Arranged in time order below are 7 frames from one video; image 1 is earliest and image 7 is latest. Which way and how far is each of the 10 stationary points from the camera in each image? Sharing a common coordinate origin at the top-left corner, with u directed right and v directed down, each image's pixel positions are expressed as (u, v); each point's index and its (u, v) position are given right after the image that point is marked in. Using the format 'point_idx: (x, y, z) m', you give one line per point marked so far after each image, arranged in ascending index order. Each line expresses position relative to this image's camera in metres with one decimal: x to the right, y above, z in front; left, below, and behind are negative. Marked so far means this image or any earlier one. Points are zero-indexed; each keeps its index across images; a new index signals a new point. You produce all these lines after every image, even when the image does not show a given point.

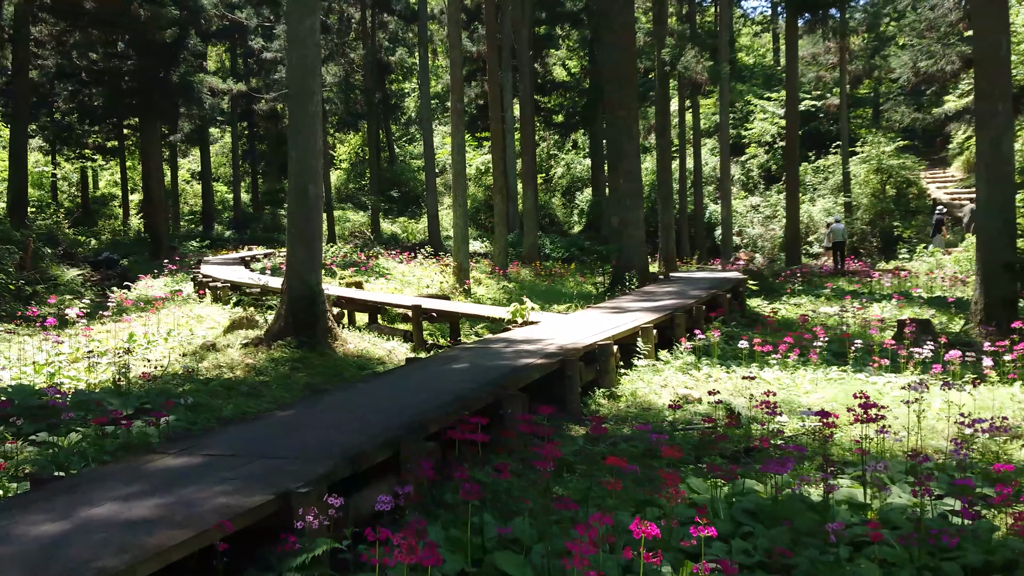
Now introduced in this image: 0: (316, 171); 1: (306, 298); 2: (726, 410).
0: (-1.8, +1.1, +8.6) m
1: (-1.8, -0.1, +8.5) m
2: (+1.4, -0.8, +5.9) m
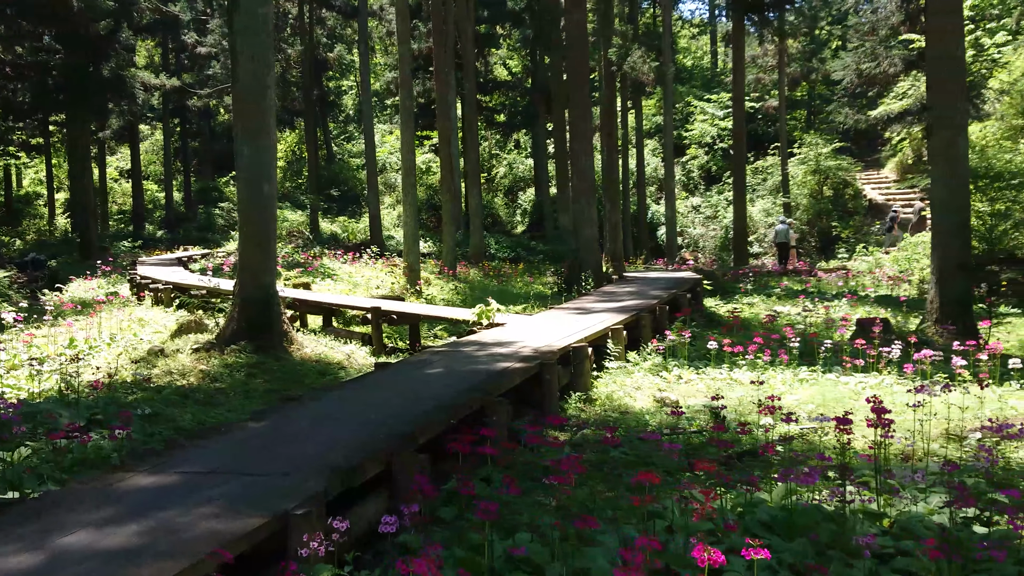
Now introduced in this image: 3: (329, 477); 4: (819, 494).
0: (-2.1, +1.0, +8.3) m
1: (-2.2, -0.1, +8.2) m
2: (+1.2, -0.8, +5.8) m
3: (-0.7, -0.7, +3.5) m
4: (+1.3, -0.8, +3.9) m
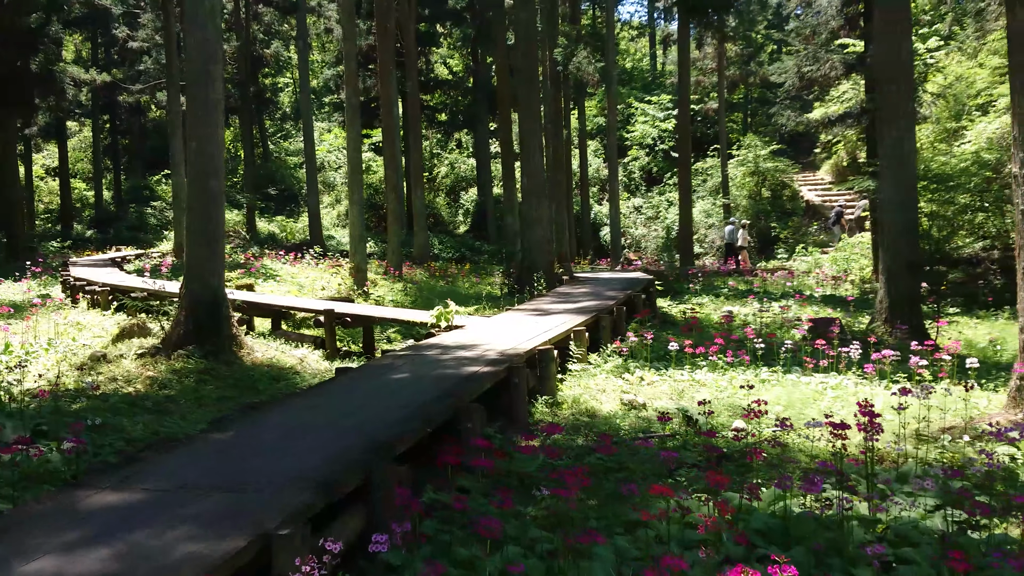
0: (-2.4, +1.0, +8.0) m
1: (-2.5, -0.1, +7.9) m
2: (+1.0, -0.8, +5.7) m
3: (-0.7, -0.7, +3.3) m
4: (+1.2, -0.9, +3.9) m
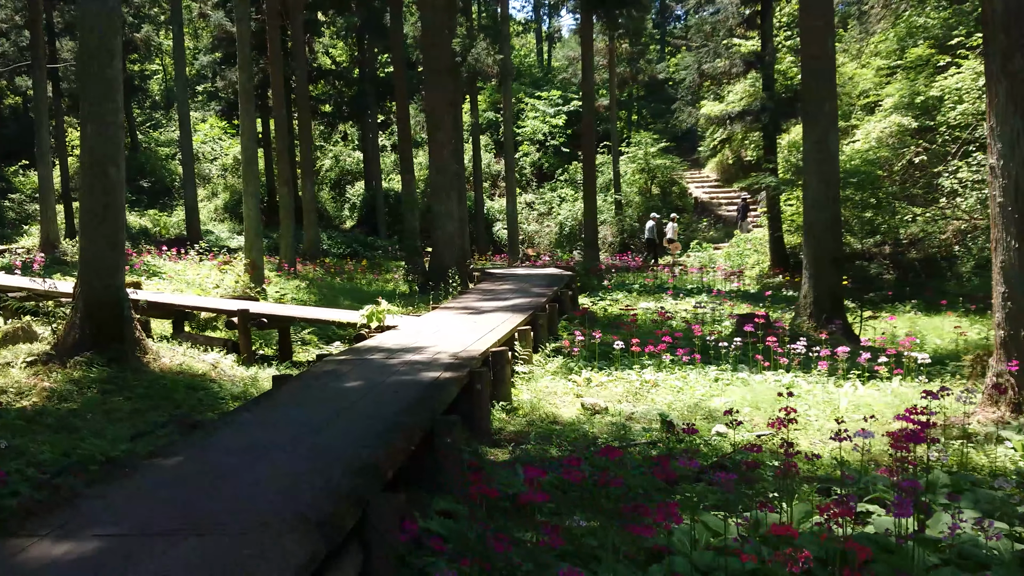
0: (-2.9, +1.0, +7.2) m
1: (-3.0, -0.1, +7.1) m
2: (+0.8, -0.8, +5.4) m
3: (-0.6, -0.7, +2.7) m
4: (+1.2, -0.8, +3.6) m
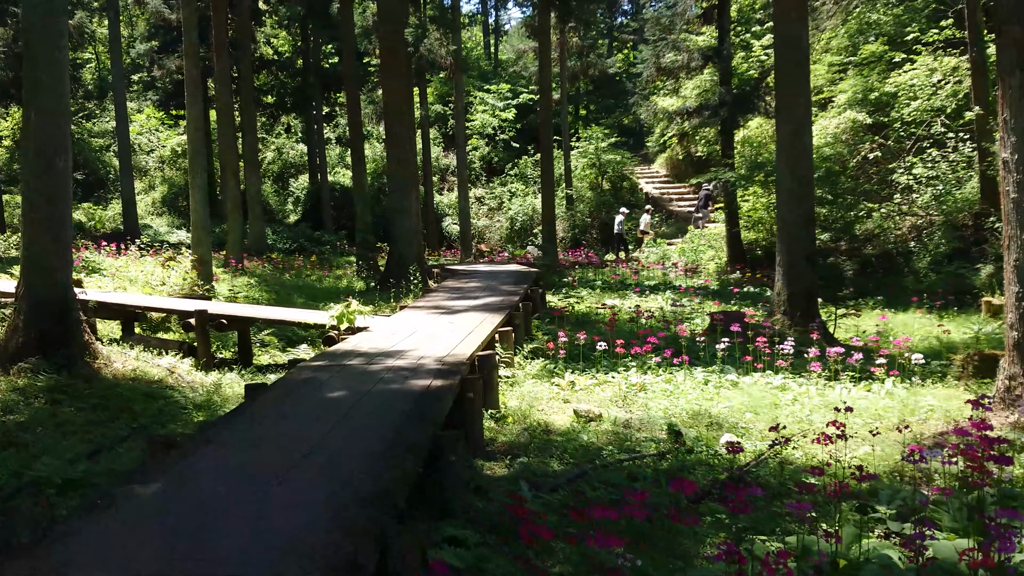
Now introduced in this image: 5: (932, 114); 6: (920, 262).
0: (-3.1, +1.0, +6.6) m
1: (-3.1, -0.1, +6.5) m
2: (+0.8, -0.8, +5.0) m
3: (-0.5, -0.7, +2.4) m
4: (+1.3, -0.9, +3.3) m
5: (+7.1, +2.9, +16.2) m
6: (+6.1, +0.4, +14.5) m
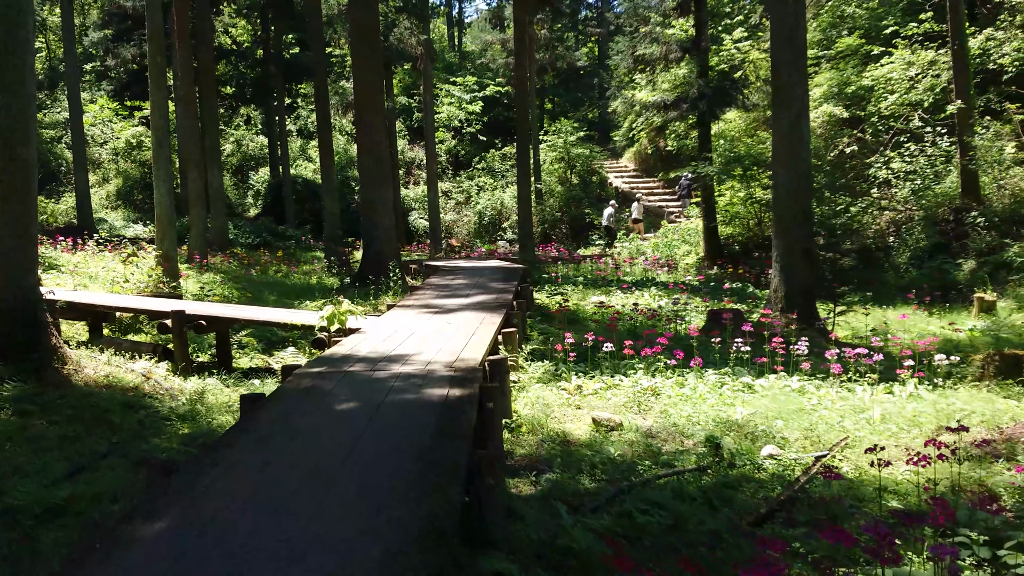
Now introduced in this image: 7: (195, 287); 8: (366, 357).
0: (-3.0, +1.0, +6.0) m
1: (-3.1, -0.1, +6.0) m
2: (+0.9, -0.8, +4.7) m
3: (-0.2, -0.7, +1.9) m
4: (+1.5, -0.9, +2.9) m
5: (+6.7, +3.0, +16.1) m
6: (+5.8, +0.5, +14.3) m
7: (-4.2, 0.0, +12.8) m
8: (-0.8, -0.4, +5.4) m
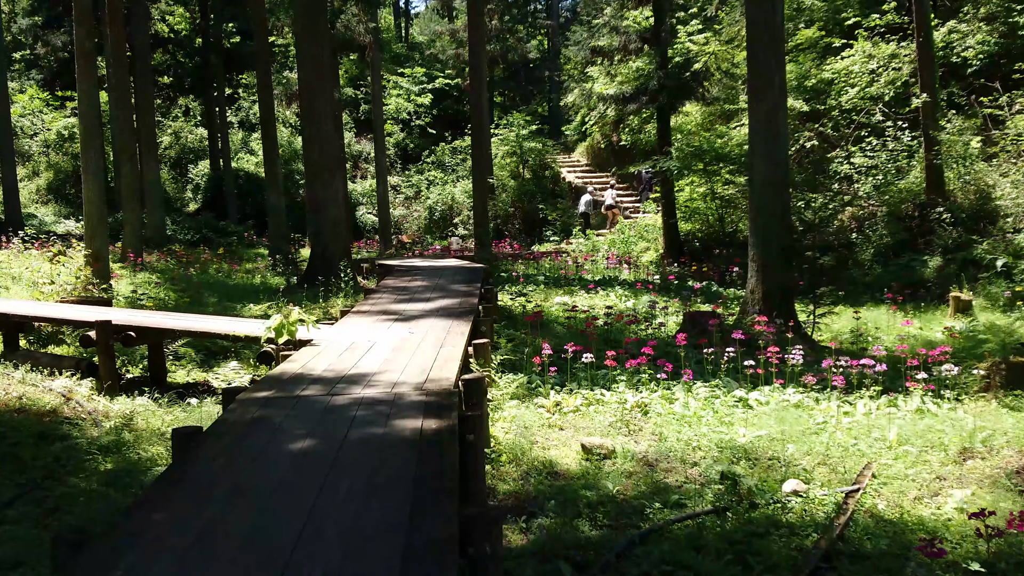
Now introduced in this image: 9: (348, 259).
0: (-3.2, +1.0, +5.2) m
1: (-3.2, -0.2, +5.1) m
2: (+0.8, -0.8, +4.1) m
3: (-0.1, -0.8, +1.3) m
4: (+1.5, -0.9, +2.4) m
5: (+5.9, +3.1, +15.8) m
6: (+5.2, +0.5, +14.0) m
7: (-4.8, 0.0, +11.9) m
8: (-1.0, -0.4, +4.7) m
9: (-2.0, +0.4, +11.4) m
